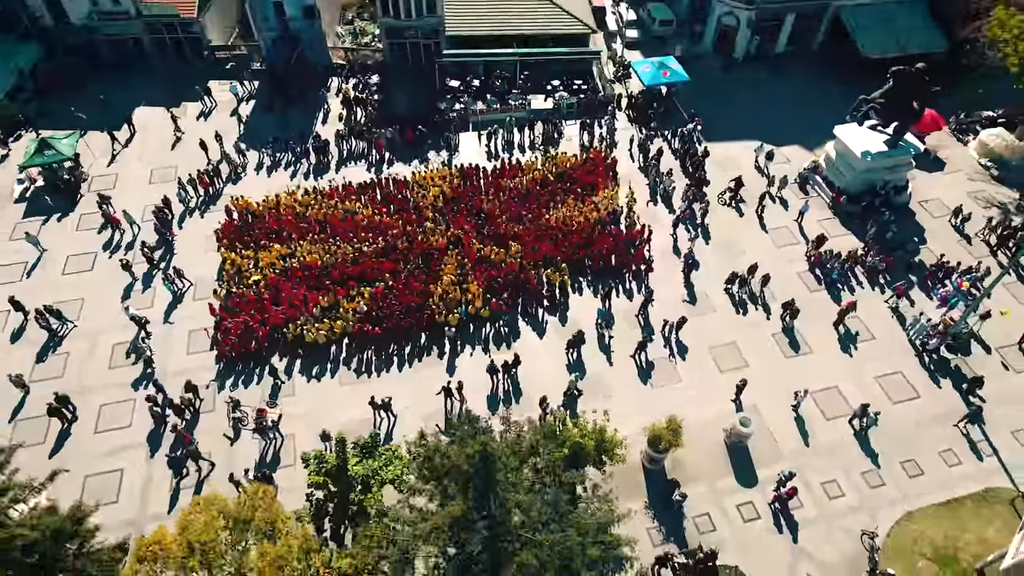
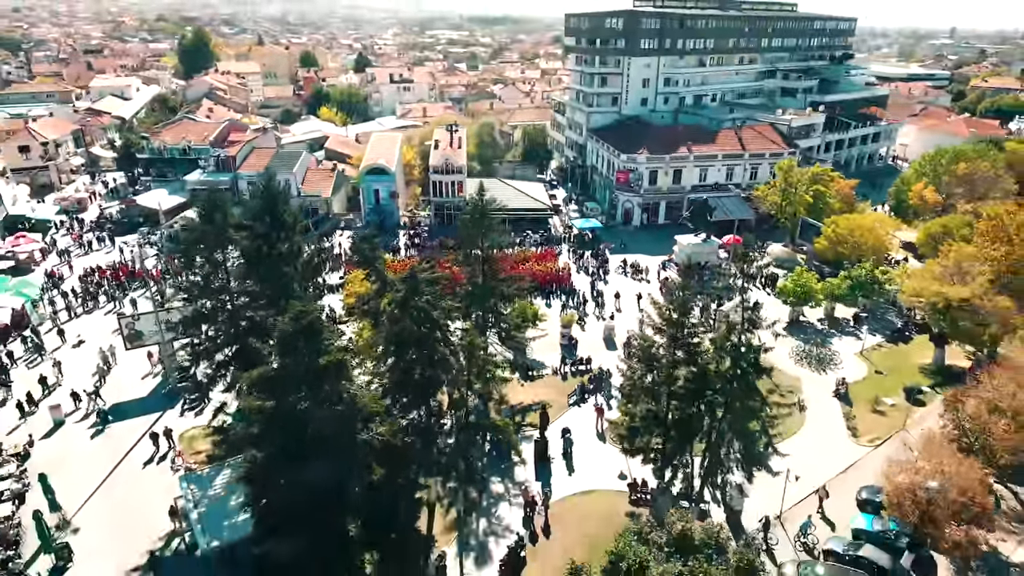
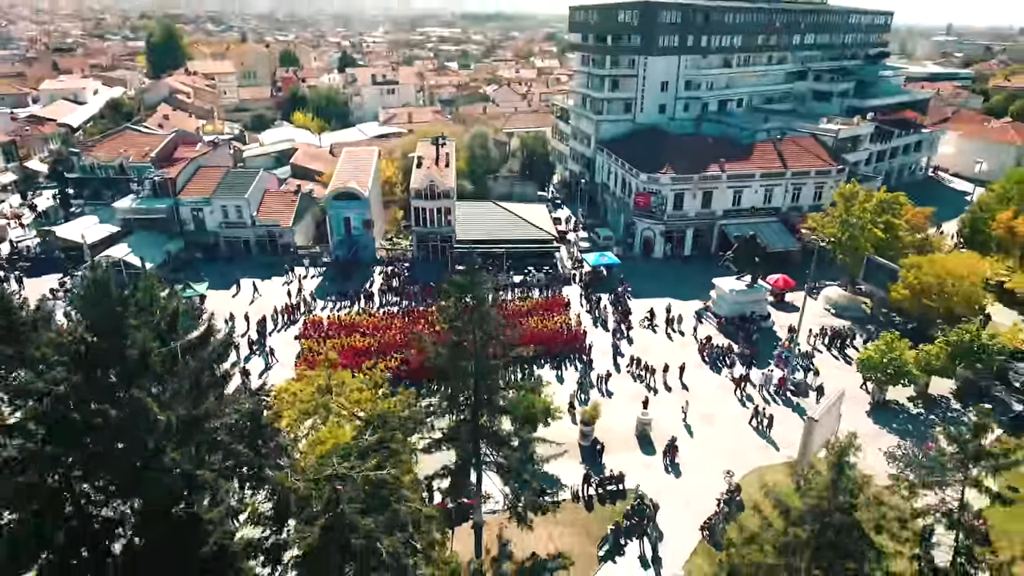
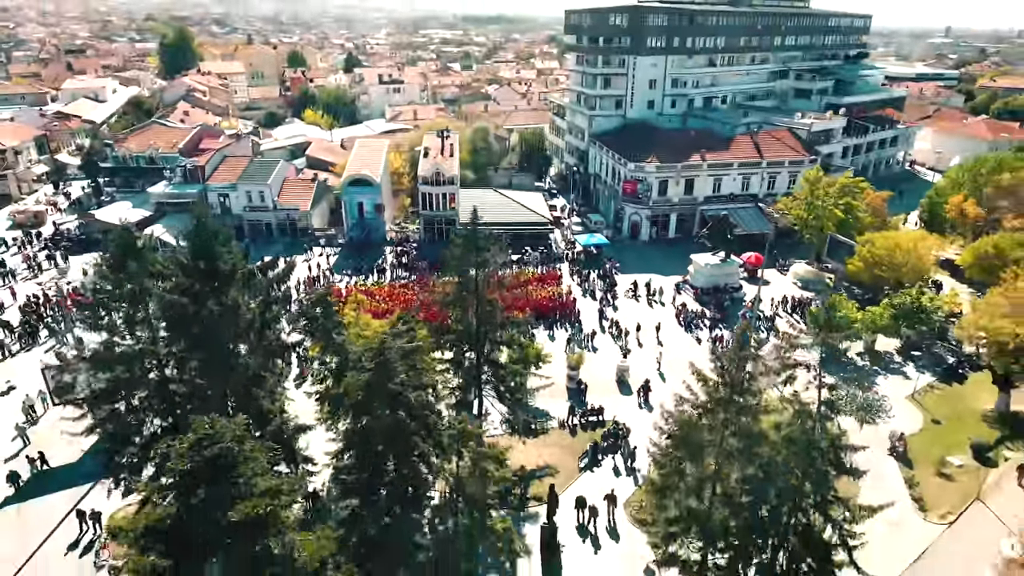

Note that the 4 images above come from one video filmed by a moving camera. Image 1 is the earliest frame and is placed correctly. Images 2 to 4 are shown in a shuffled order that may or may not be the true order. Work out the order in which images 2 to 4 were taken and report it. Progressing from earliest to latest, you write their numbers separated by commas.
3, 4, 2
